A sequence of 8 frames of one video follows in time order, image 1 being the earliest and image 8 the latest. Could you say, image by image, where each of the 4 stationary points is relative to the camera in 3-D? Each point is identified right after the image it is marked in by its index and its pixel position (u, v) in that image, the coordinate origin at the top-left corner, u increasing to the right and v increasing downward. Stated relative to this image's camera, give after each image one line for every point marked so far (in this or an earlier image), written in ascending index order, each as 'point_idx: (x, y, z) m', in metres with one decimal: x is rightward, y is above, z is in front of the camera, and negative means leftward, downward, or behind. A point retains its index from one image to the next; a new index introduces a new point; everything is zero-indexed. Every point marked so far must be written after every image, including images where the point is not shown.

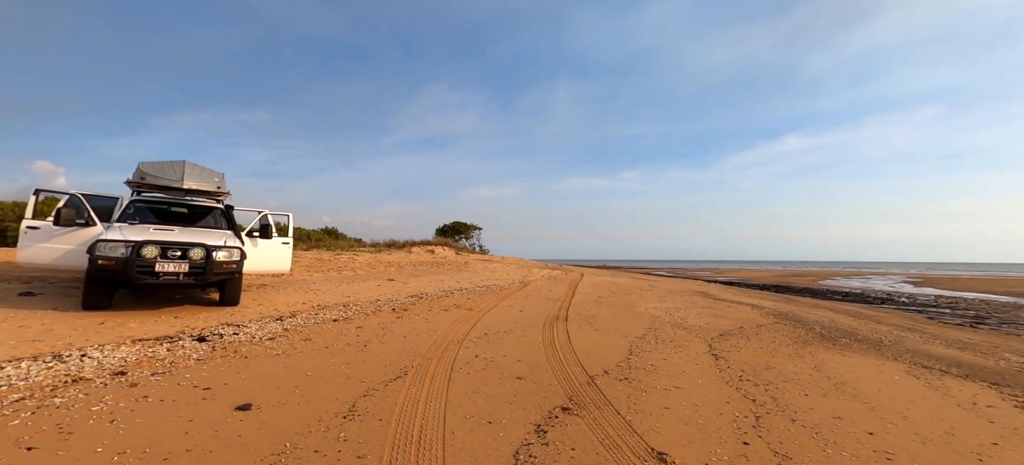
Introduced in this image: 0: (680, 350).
0: (+3.0, -2.1, +7.0) m
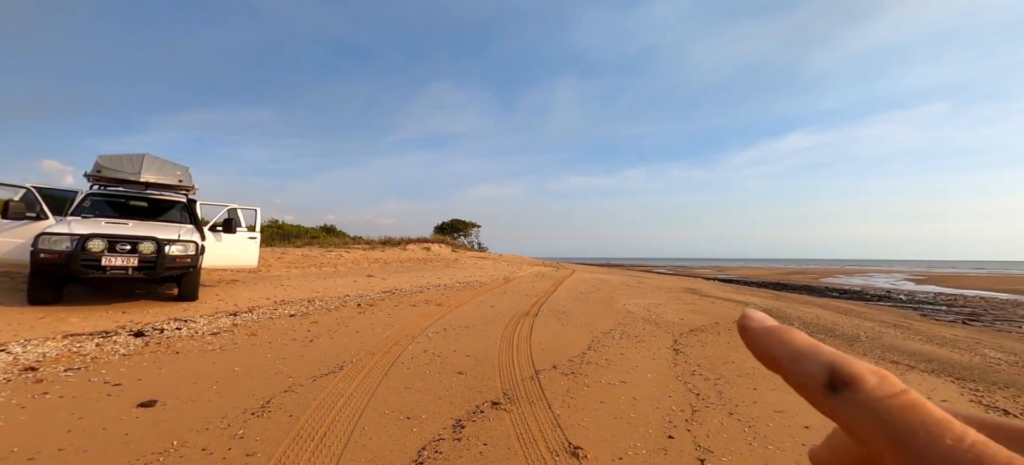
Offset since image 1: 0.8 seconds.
0: (+2.3, -2.0, +7.0) m
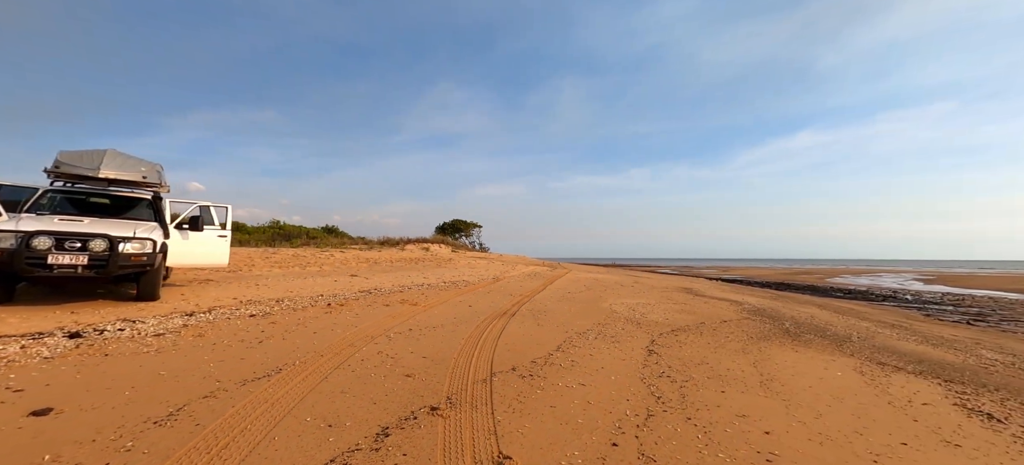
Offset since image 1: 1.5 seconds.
0: (+1.8, -1.9, +6.8) m
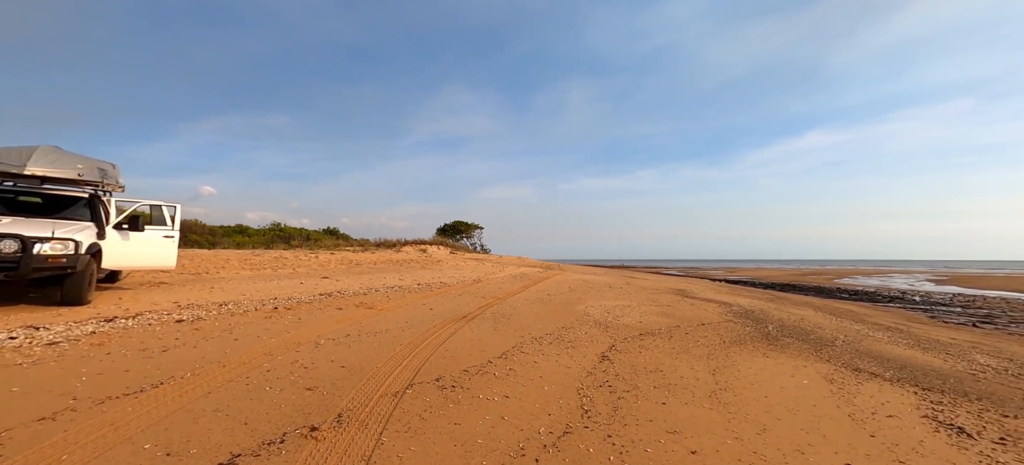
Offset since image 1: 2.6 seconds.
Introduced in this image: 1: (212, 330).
0: (+0.9, -1.9, +6.4) m
1: (-4.2, -1.4, +5.6) m
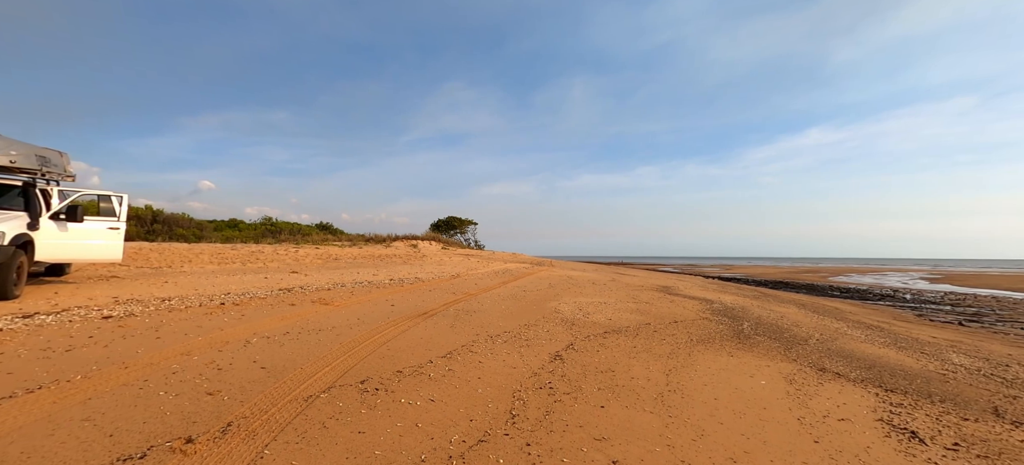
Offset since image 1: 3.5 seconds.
0: (+0.2, -1.8, +6.1) m
1: (-5.0, -1.3, +5.3) m
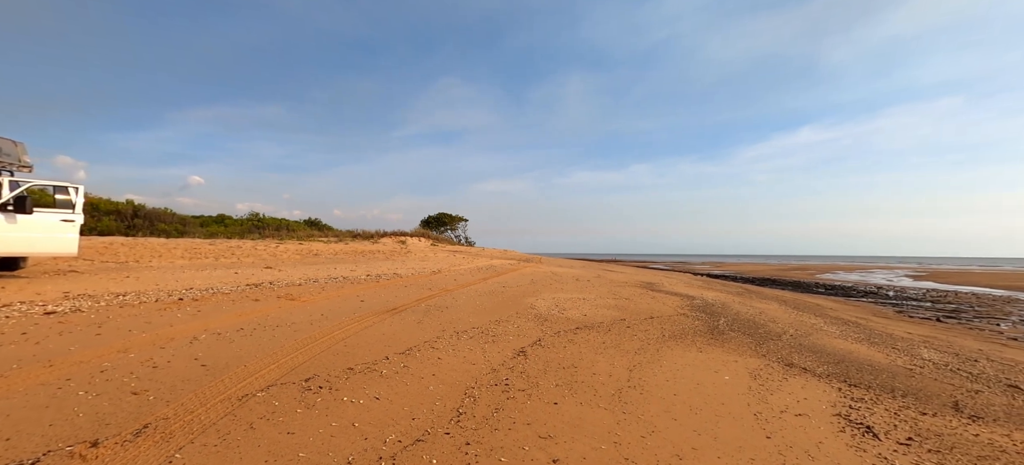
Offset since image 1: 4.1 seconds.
0: (-0.4, -1.7, +6.0) m
1: (-5.5, -1.2, +5.1) m
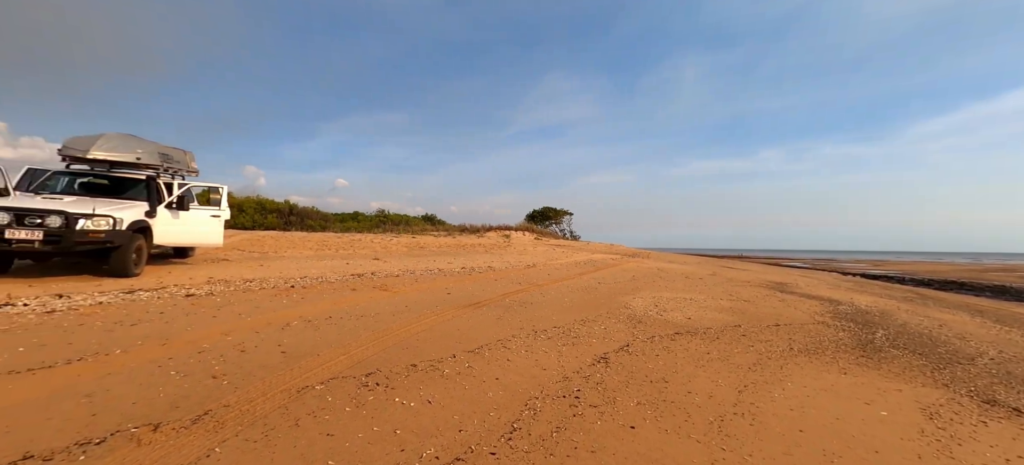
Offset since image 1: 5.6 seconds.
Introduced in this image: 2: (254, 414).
0: (+0.7, -1.6, +5.4) m
1: (-4.5, -1.1, +5.8) m
2: (-1.9, -1.4, +3.0) m
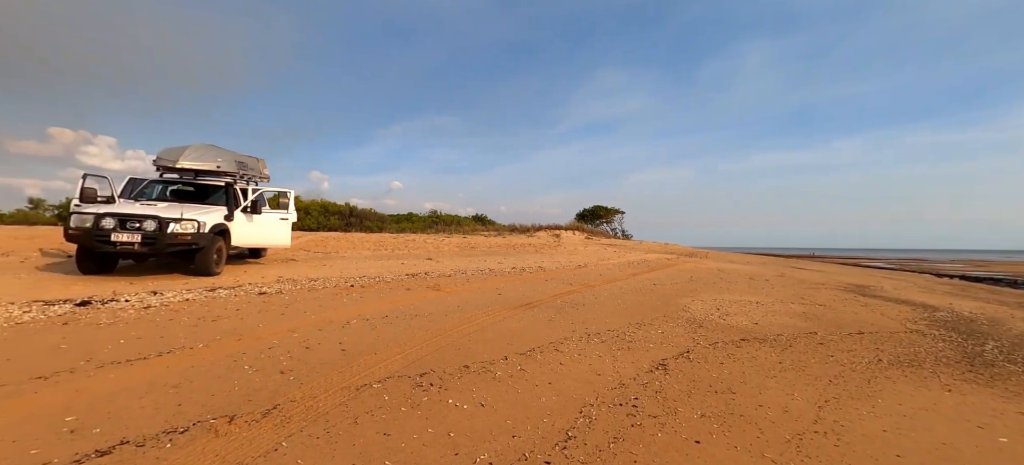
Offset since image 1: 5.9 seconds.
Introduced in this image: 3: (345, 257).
0: (+1.4, -1.6, +5.2) m
1: (-3.7, -1.1, +6.3) m
2: (-1.5, -1.4, +3.1) m
3: (-5.6, -0.8, +13.4) m
